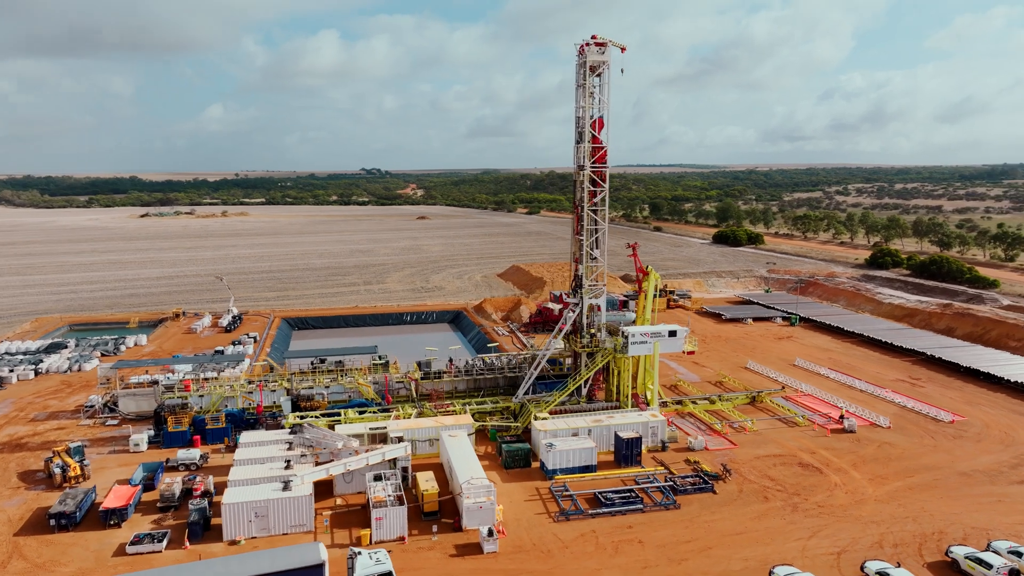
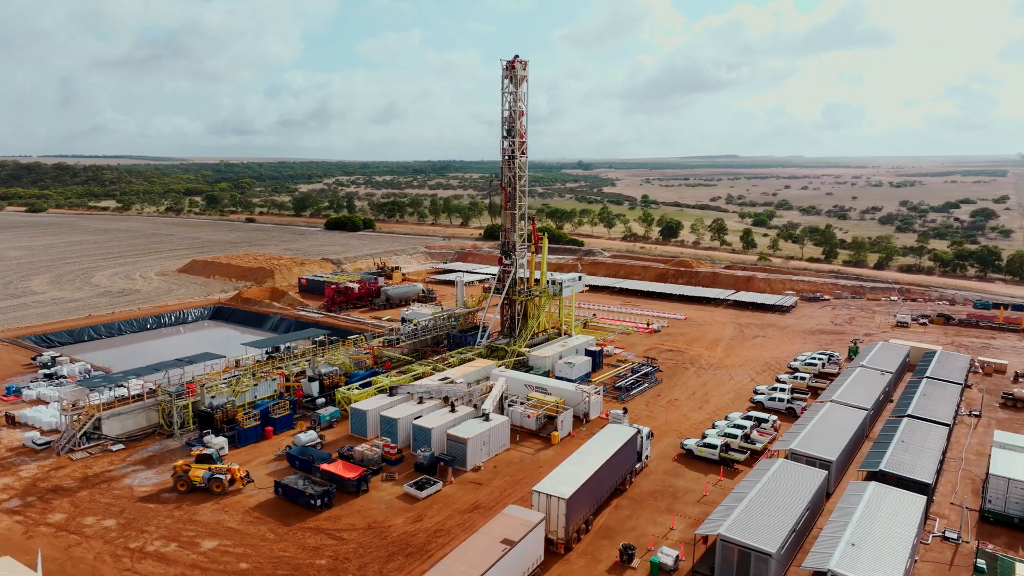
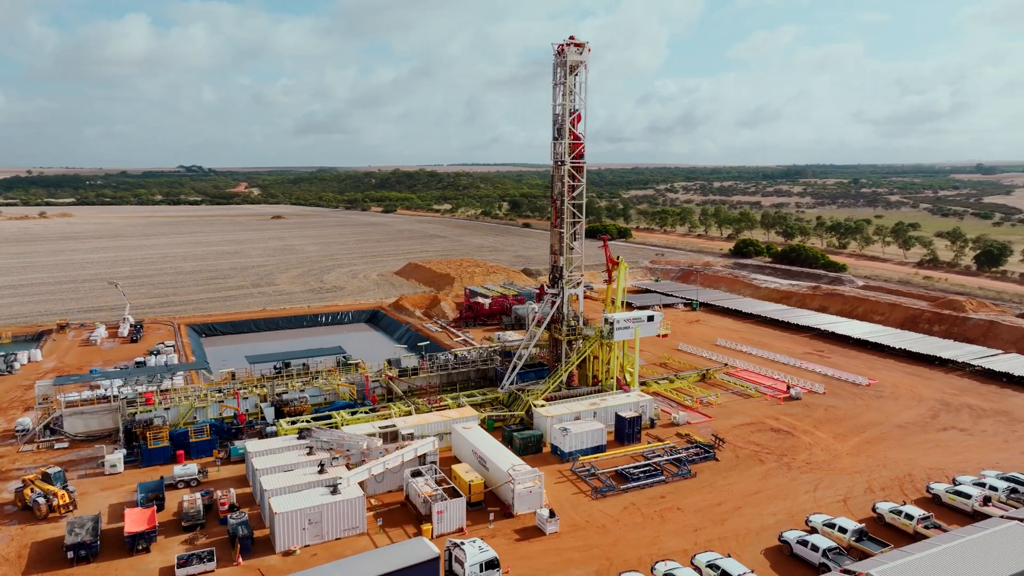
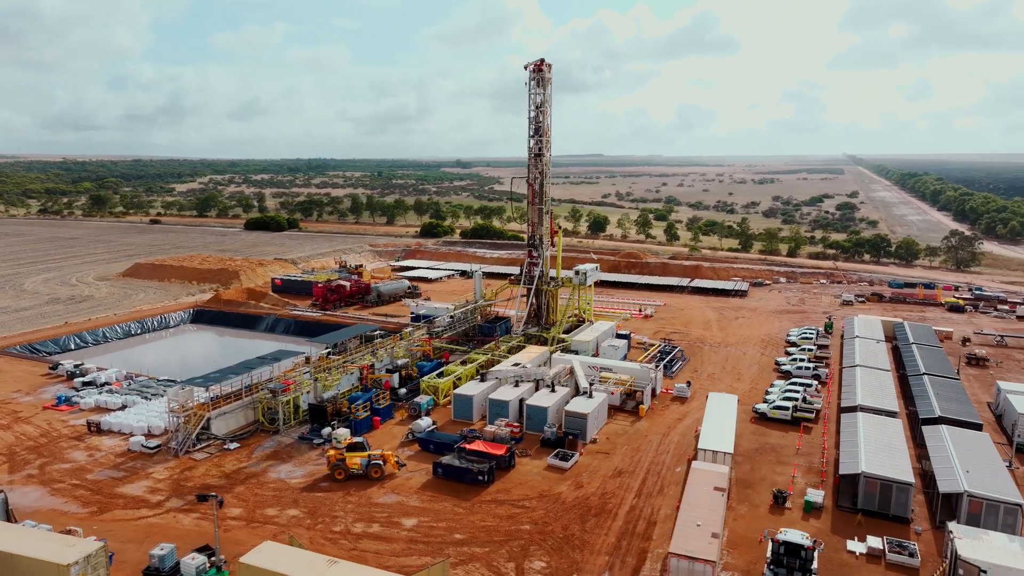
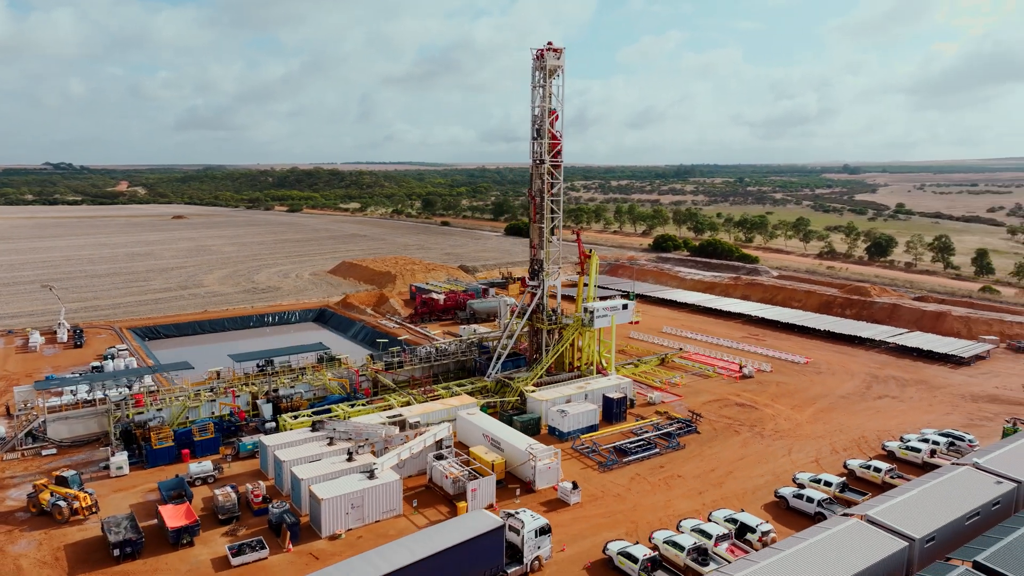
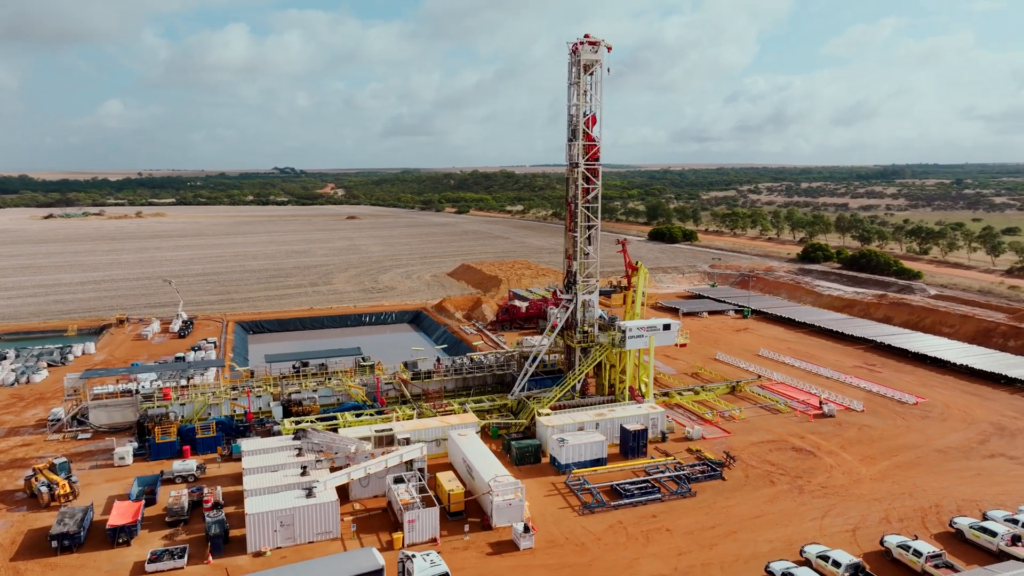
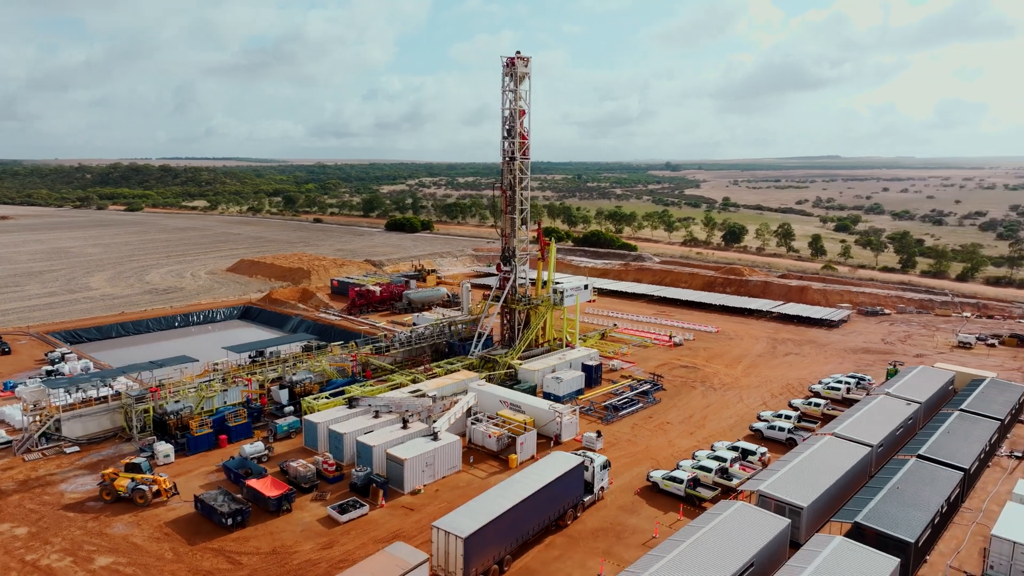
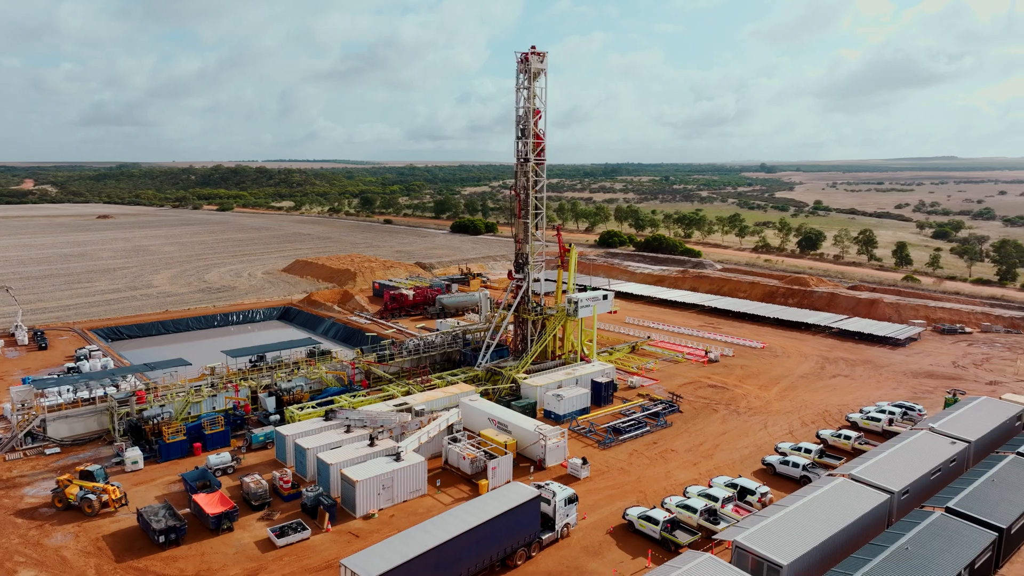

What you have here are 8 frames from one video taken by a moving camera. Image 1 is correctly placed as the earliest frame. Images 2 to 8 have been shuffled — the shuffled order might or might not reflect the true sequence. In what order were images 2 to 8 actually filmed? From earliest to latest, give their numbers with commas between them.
6, 3, 5, 8, 7, 2, 4
